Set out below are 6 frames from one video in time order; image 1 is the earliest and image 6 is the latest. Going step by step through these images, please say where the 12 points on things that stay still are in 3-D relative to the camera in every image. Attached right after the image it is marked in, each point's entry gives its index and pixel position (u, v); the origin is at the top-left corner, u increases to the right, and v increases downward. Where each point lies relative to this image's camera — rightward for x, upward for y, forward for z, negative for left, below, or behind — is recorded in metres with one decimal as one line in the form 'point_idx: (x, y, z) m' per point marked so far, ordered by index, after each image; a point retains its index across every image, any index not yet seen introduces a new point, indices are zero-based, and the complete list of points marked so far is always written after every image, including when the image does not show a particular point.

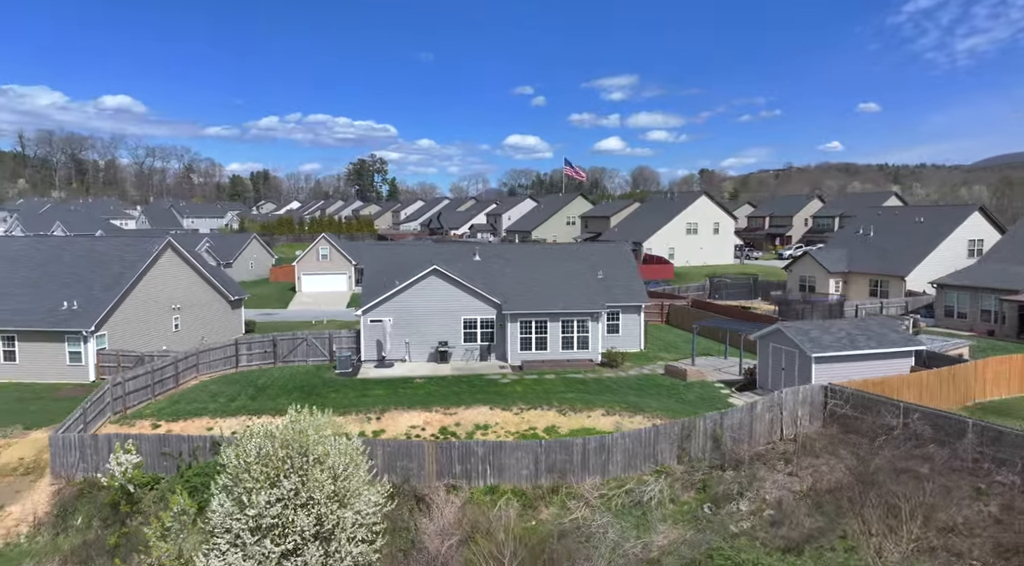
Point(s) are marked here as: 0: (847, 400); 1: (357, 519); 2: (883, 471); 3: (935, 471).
0: (+7.2, -2.5, +15.0) m
1: (-2.7, -4.1, +12.2) m
2: (+6.7, -3.4, +12.4) m
3: (+7.4, -3.3, +12.1) m
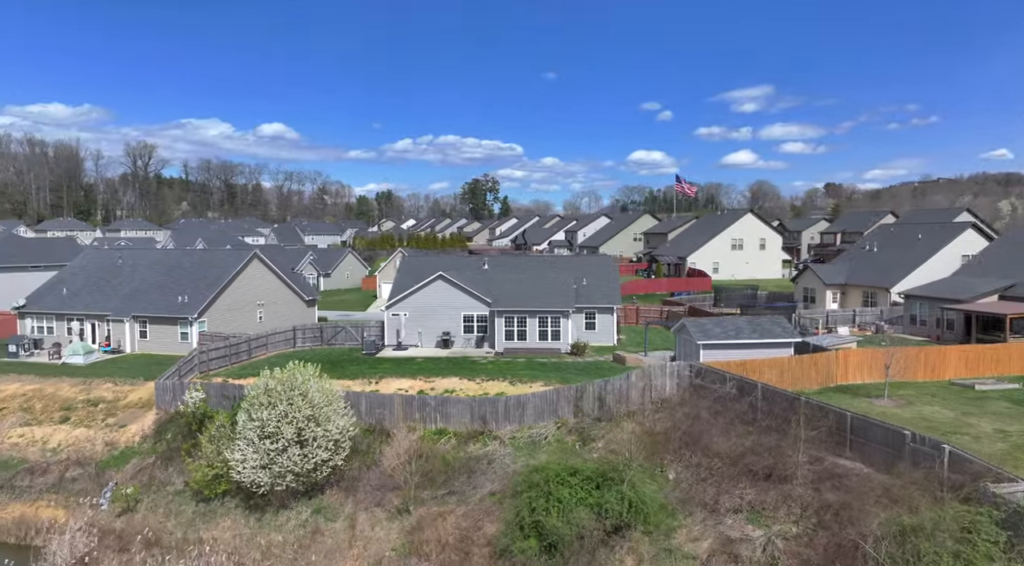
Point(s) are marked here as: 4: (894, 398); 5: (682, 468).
0: (+5.4, -2.6, +19.6) m
1: (-4.8, -4.0, +18.6) m
2: (+4.4, -3.3, +17.1) m
3: (+5.1, -3.2, +16.7) m
4: (+10.3, -3.0, +19.1) m
5: (+3.8, -4.1, +15.5) m
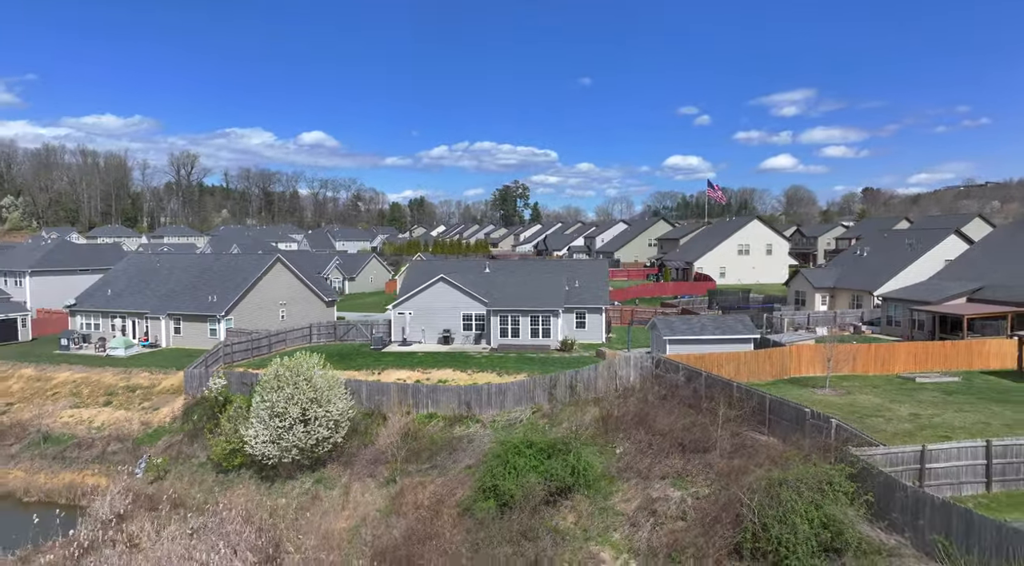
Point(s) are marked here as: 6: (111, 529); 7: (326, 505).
0: (+4.7, -2.6, +21.8) m
1: (-5.5, -4.0, +21.3) m
2: (+3.6, -3.3, +19.4) m
3: (+4.3, -3.2, +19.0) m
4: (+9.7, -3.1, +21.1) m
5: (+3.0, -4.0, +17.8) m
6: (-10.1, -6.2, +17.8) m
7: (-5.0, -6.0, +19.1) m
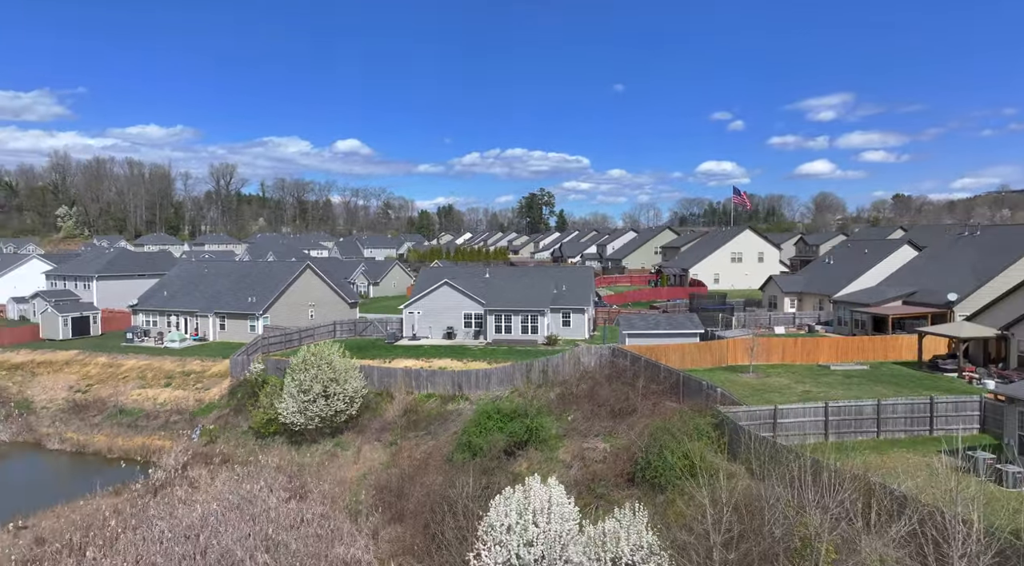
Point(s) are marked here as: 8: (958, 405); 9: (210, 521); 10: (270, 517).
0: (+4.0, -2.7, +26.5) m
1: (-6.2, -4.1, +26.4) m
2: (+2.8, -3.4, +24.1) m
3: (+3.5, -3.3, +23.7) m
4: (+8.9, -3.2, +25.6) m
5: (+2.1, -4.1, +22.6) m
6: (-11.0, -6.2, +23.1) m
7: (-5.9, -6.0, +24.2) m
8: (+11.4, -3.1, +17.9) m
9: (-7.6, -6.0, +17.8) m
10: (-6.2, -6.0, +18.1) m
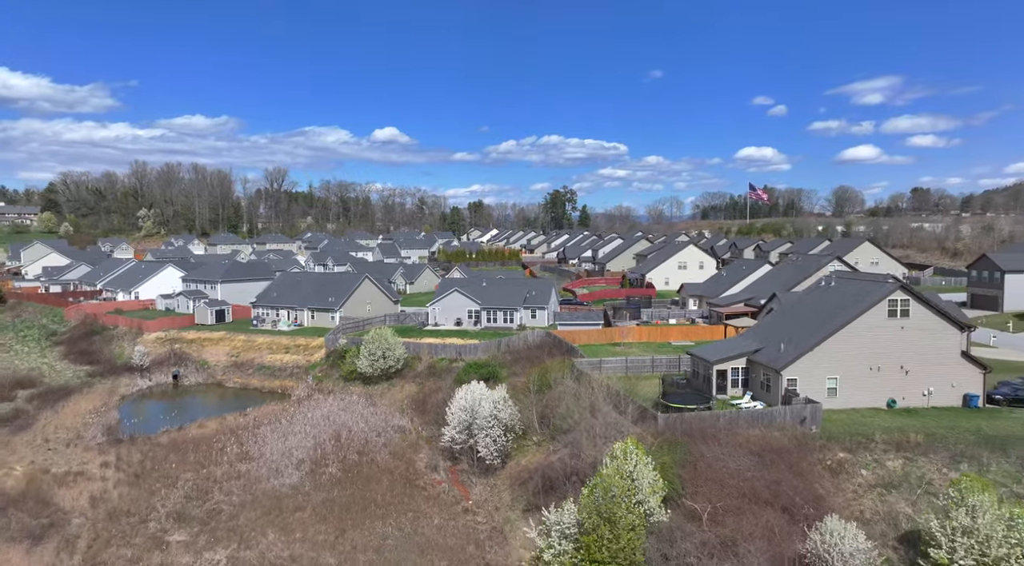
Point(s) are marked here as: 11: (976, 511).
0: (+2.5, -3.4, +46.1) m
1: (-7.7, -4.8, +46.5) m
2: (+1.2, -4.2, +43.8) m
3: (+1.8, -4.1, +43.3) m
4: (+7.4, -4.0, +44.9) m
5: (+0.4, -4.9, +42.3) m
6: (-12.6, -7.0, +43.5) m
7: (-7.5, -6.8, +44.3) m
8: (+9.4, -4.0, +37.1) m
9: (-9.6, -6.8, +38.0) m
10: (-8.1, -6.8, +38.2) m
11: (+11.9, -5.8, +18.1) m
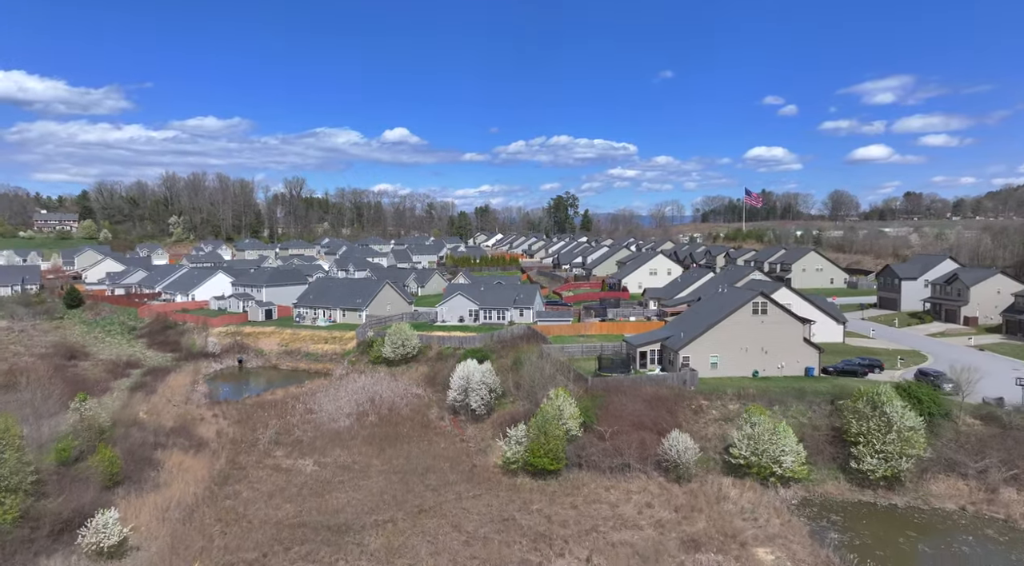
0: (+1.7, -3.9, +59.5) m
1: (-8.6, -5.2, +60.1) m
2: (+0.3, -4.7, +57.2) m
3: (+1.0, -4.6, +56.7) m
4: (+6.5, -4.4, +58.2) m
5: (-0.5, -5.4, +55.7) m
6: (-13.5, -7.4, +57.1) m
7: (-8.3, -7.2, +57.8) m
8: (+8.5, -4.5, +50.4) m
9: (-10.5, -7.3, +51.6) m
10: (-9.0, -7.3, +51.7) m
11: (+10.7, -6.3, +31.4) m
